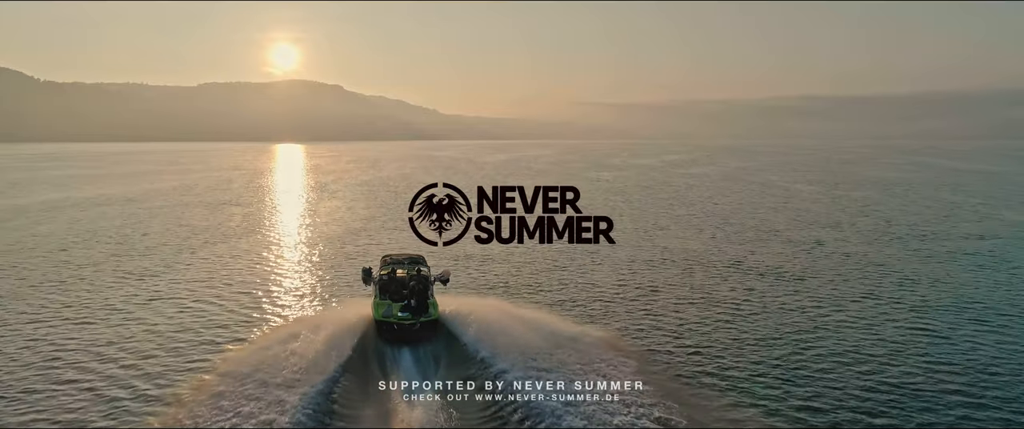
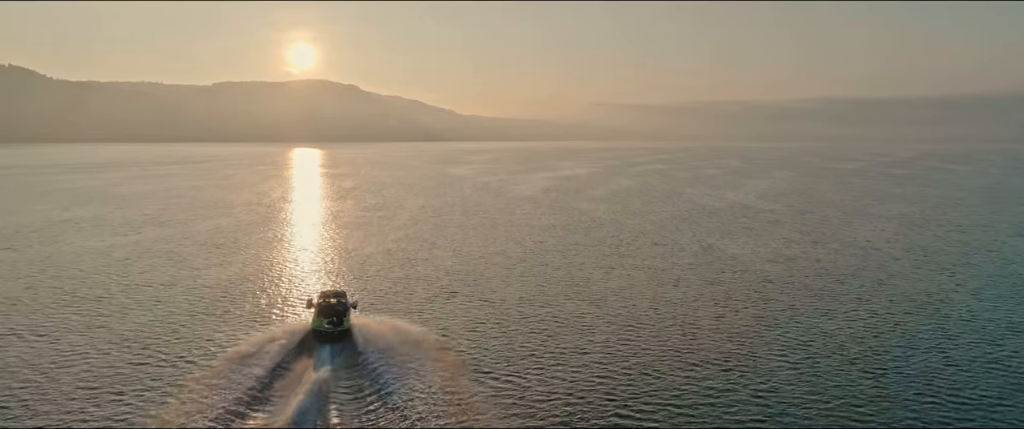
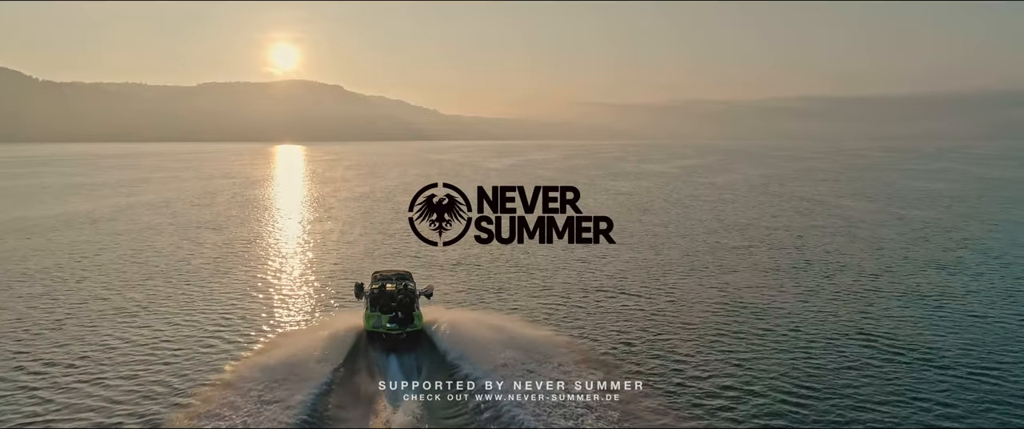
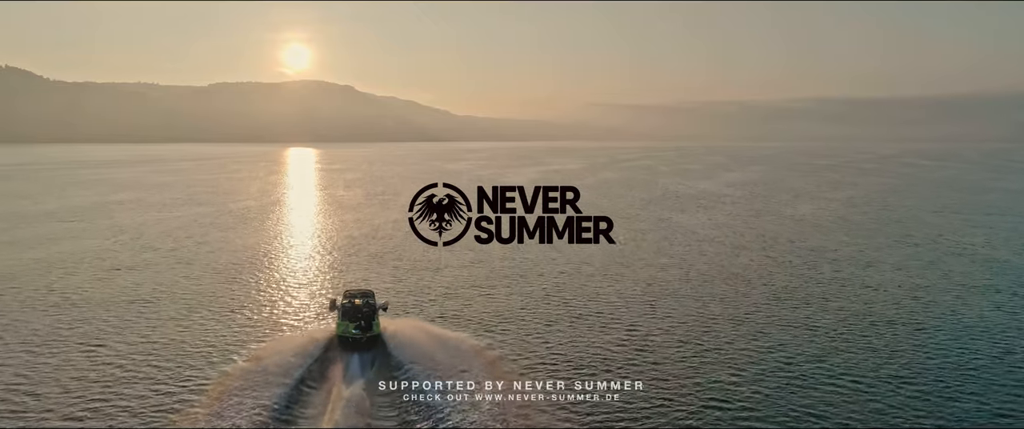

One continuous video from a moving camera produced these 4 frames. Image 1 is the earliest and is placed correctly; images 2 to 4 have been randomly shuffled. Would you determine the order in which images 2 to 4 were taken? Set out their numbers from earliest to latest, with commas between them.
3, 4, 2
